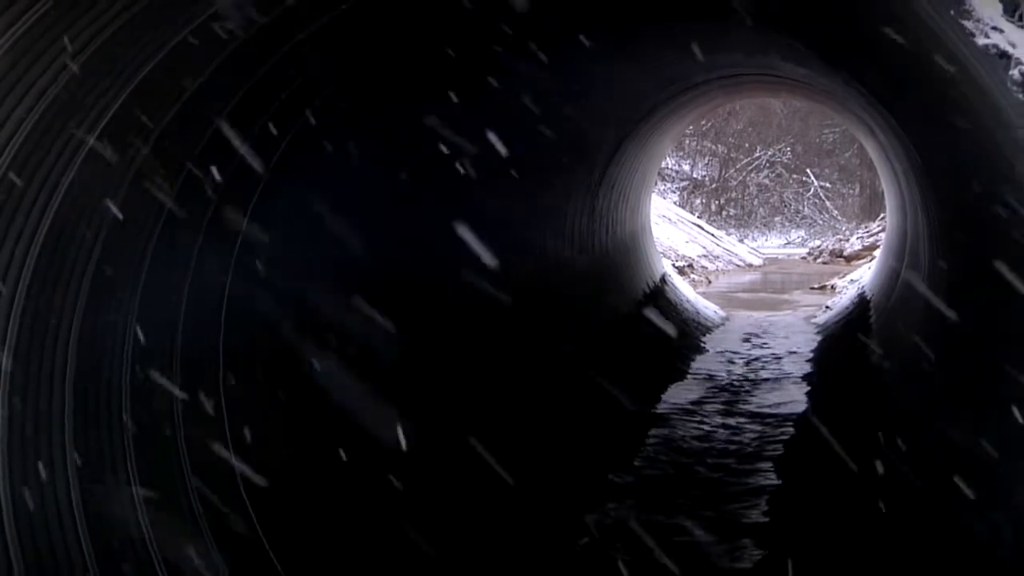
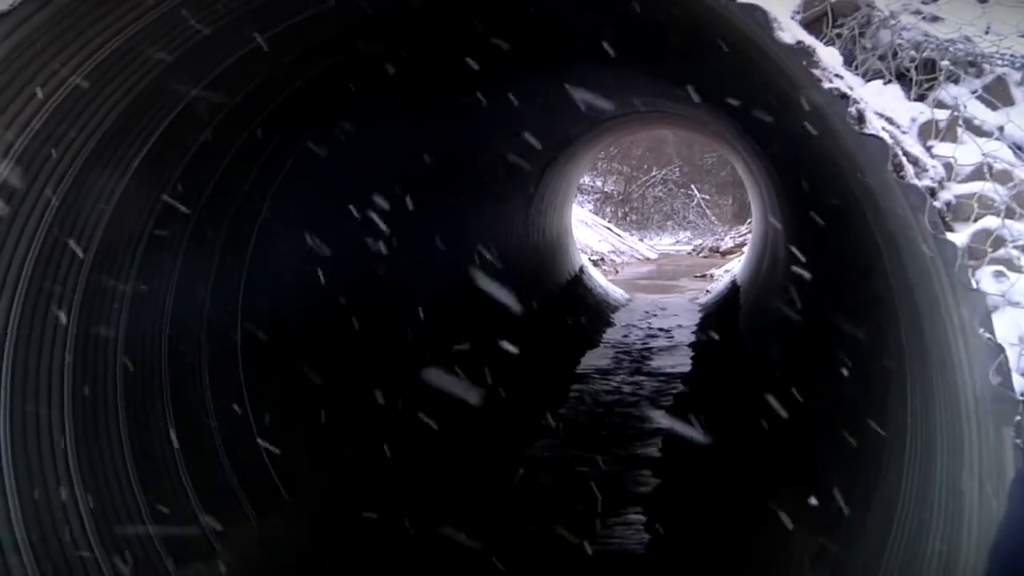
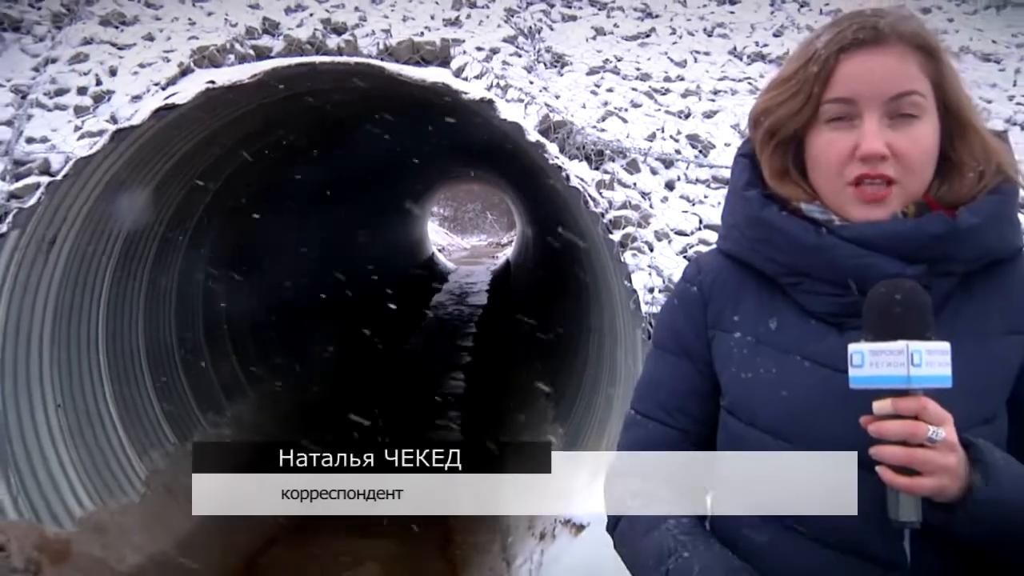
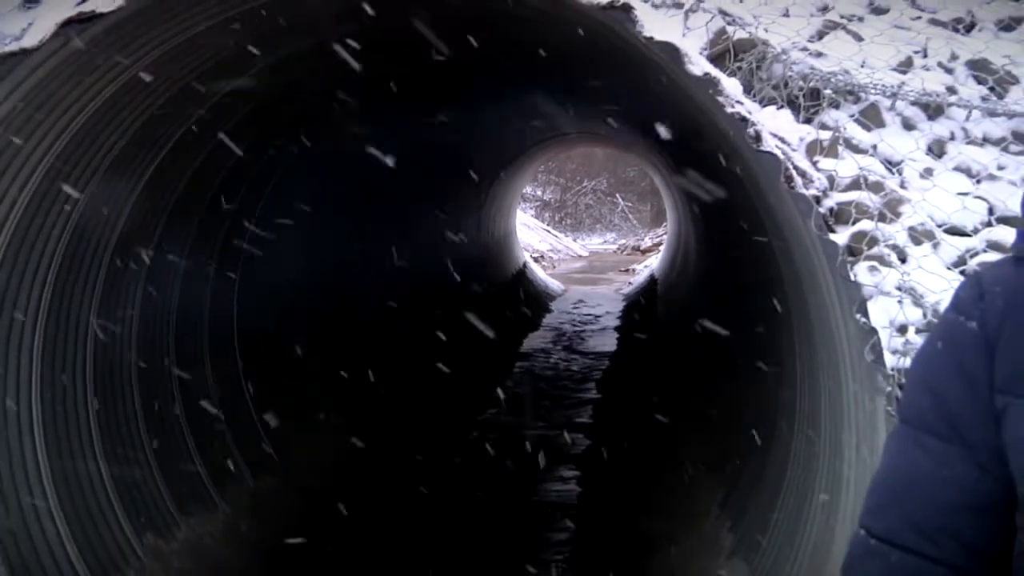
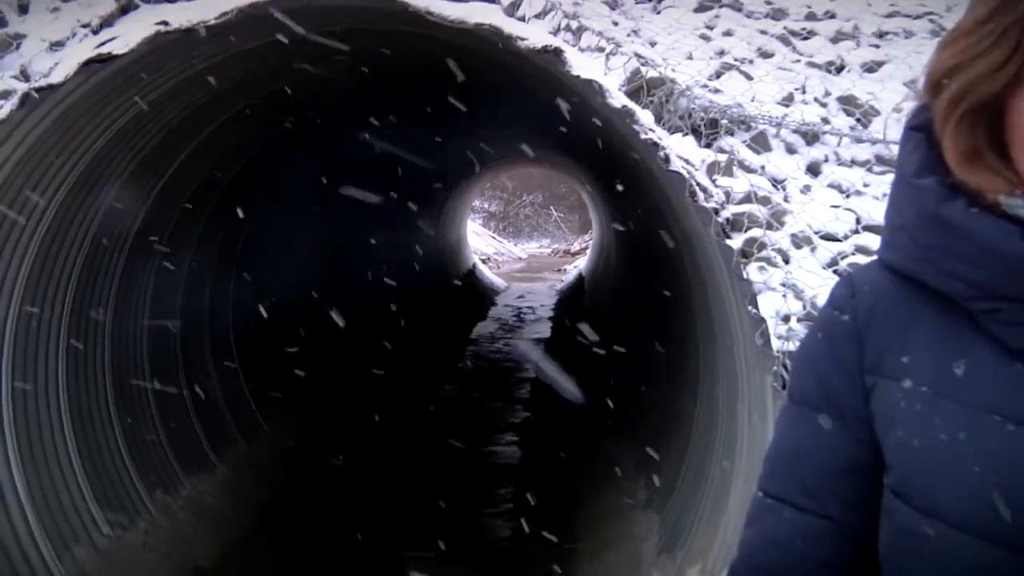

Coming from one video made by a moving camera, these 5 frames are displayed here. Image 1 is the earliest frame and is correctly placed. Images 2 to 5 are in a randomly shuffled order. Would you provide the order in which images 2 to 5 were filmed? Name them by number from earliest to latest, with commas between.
2, 4, 5, 3
